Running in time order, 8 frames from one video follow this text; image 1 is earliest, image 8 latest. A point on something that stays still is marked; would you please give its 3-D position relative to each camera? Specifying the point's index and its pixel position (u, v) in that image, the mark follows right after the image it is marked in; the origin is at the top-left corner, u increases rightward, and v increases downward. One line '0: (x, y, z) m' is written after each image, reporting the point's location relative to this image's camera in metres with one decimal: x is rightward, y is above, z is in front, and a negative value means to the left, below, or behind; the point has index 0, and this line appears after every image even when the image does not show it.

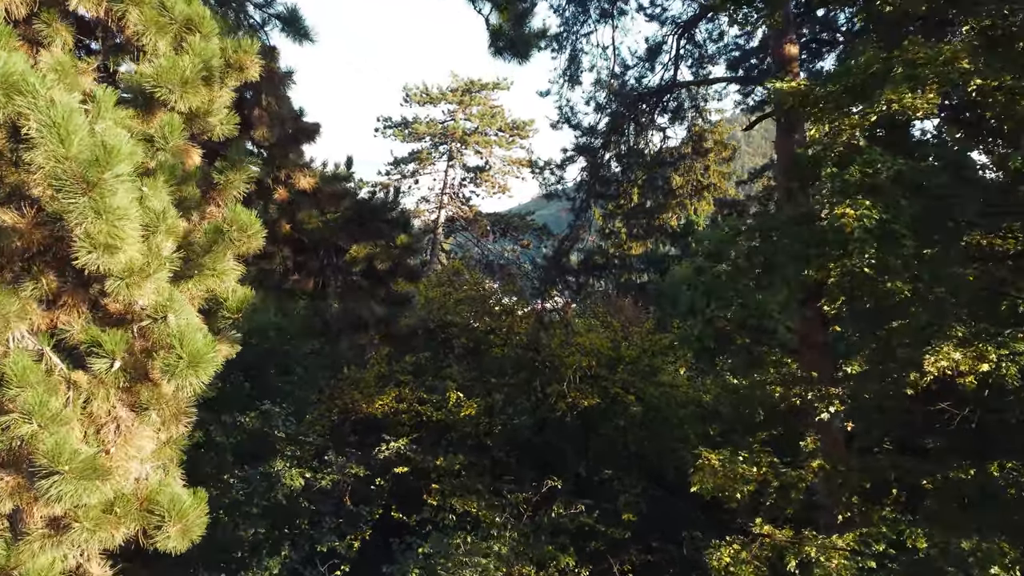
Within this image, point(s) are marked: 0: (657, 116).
0: (+2.3, +2.7, +11.9) m
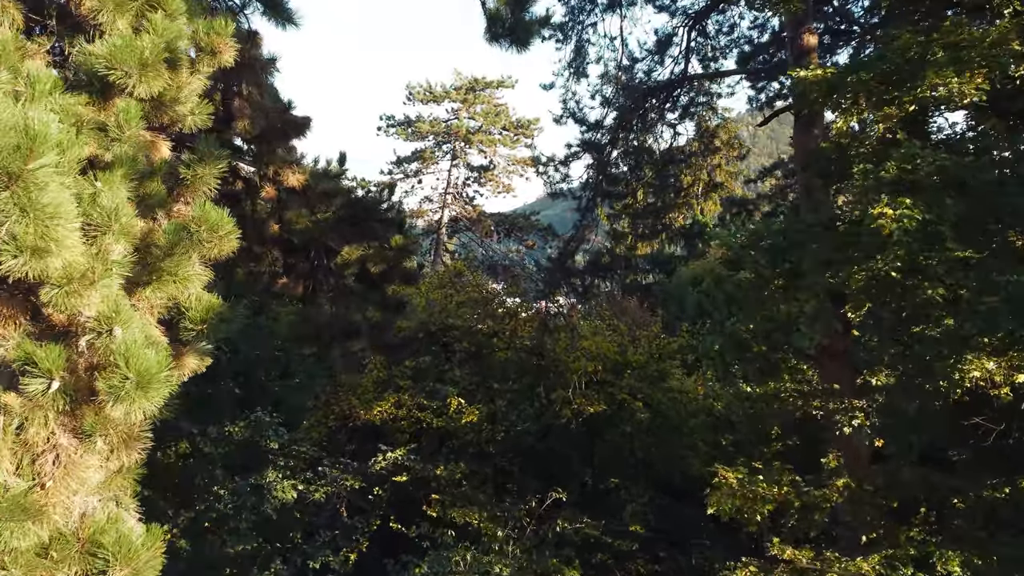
0: (+2.3, +2.6, +11.4) m
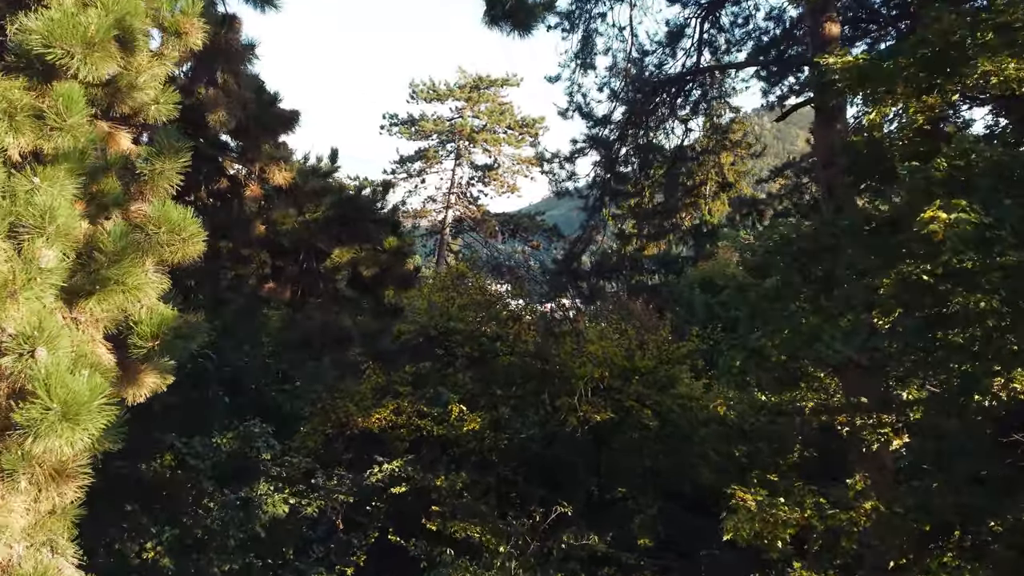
0: (+2.4, +2.6, +10.9) m
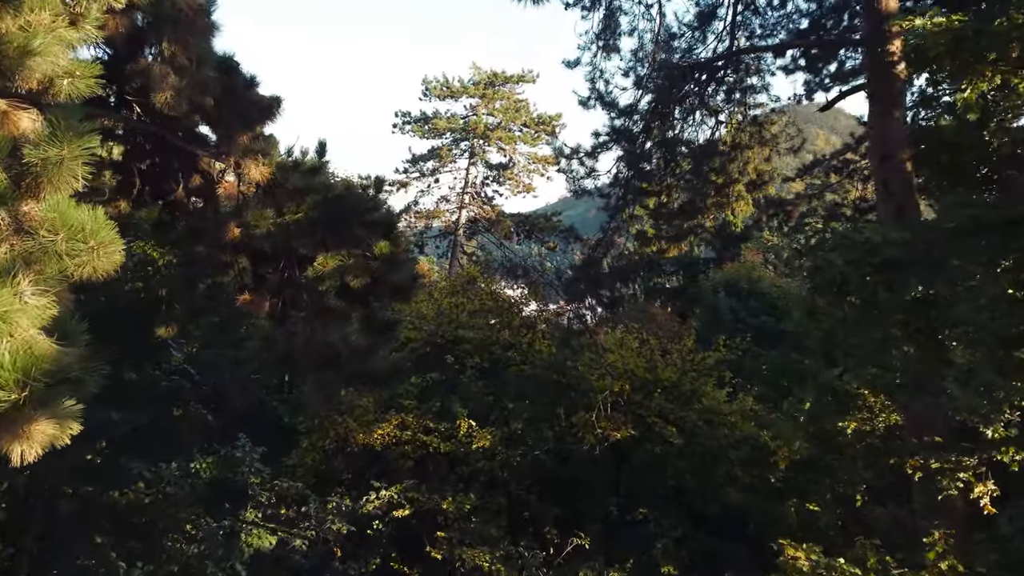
0: (+2.5, +2.5, +9.9) m
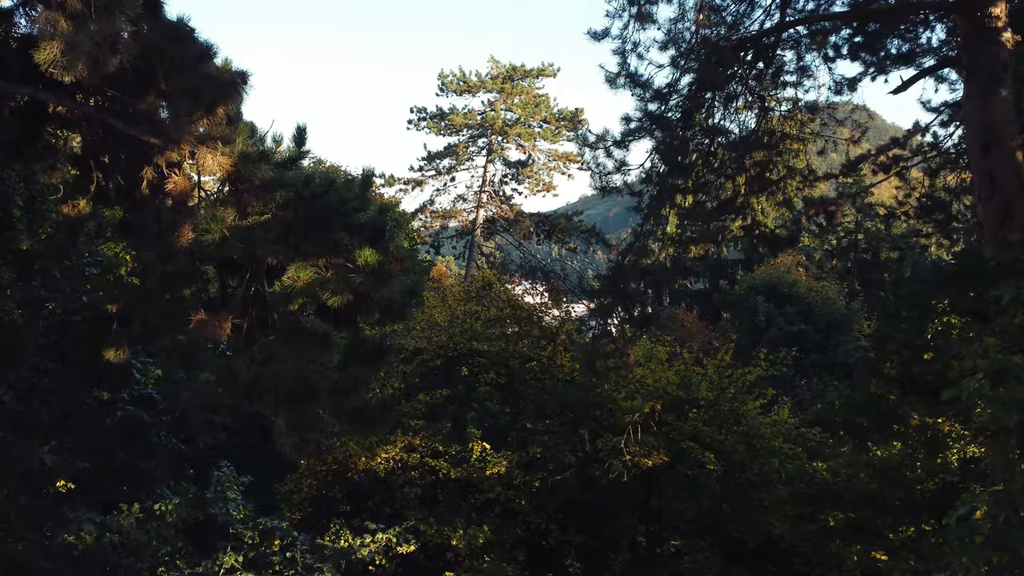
0: (+2.8, +2.3, +8.7) m
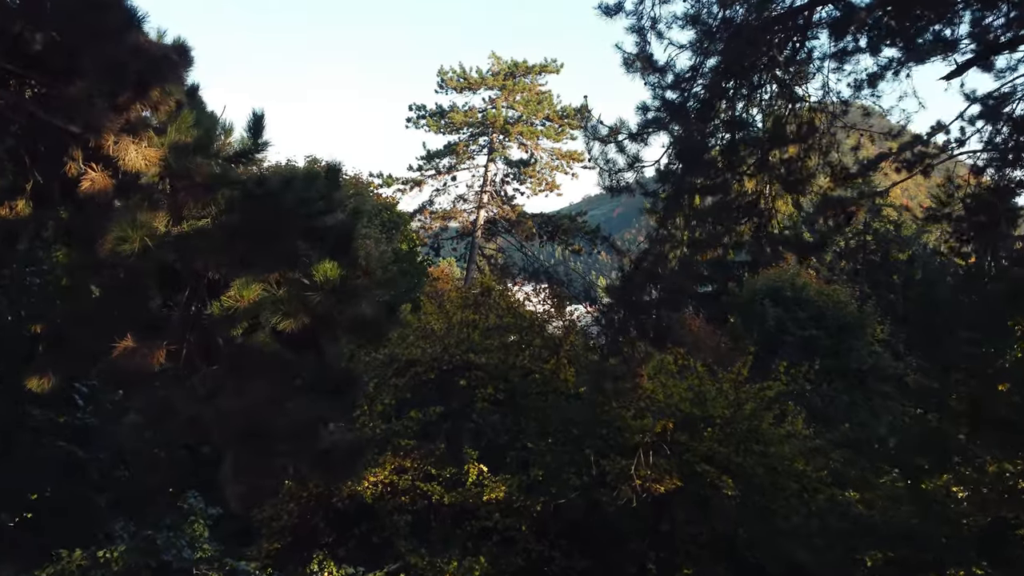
0: (+2.7, +2.2, +7.8) m
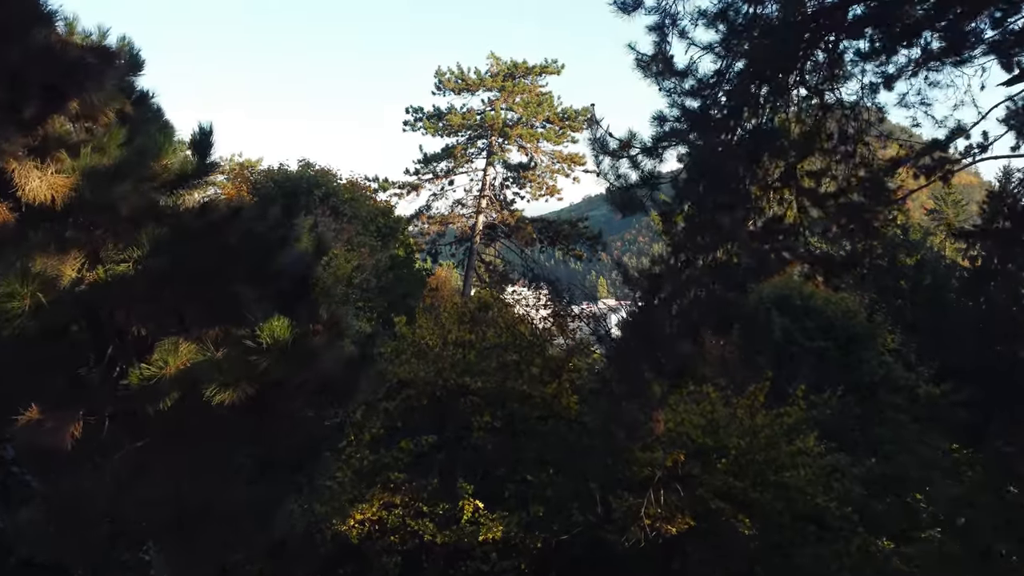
0: (+2.7, +2.0, +7.0) m
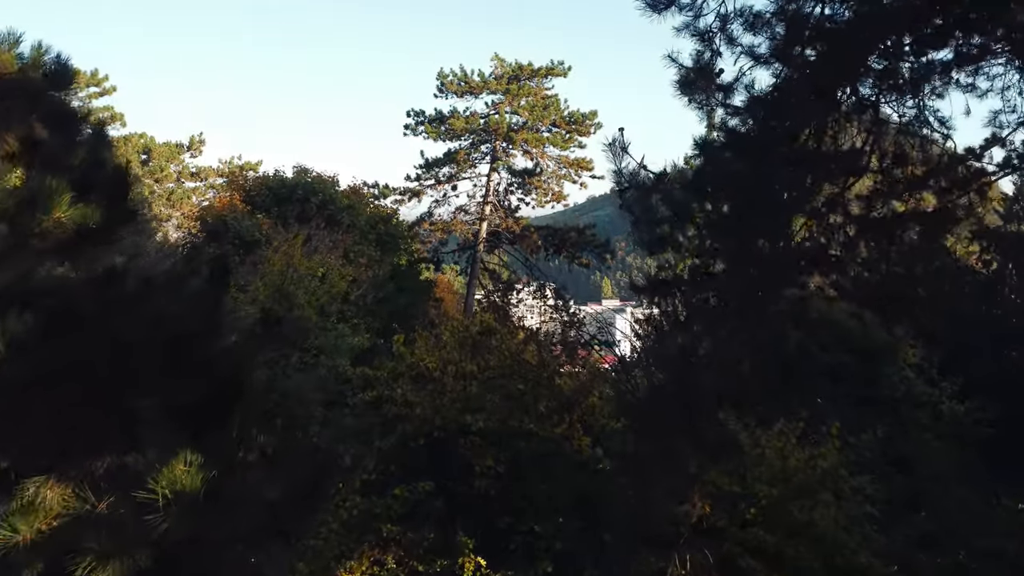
0: (+2.8, +1.6, +6.1) m
